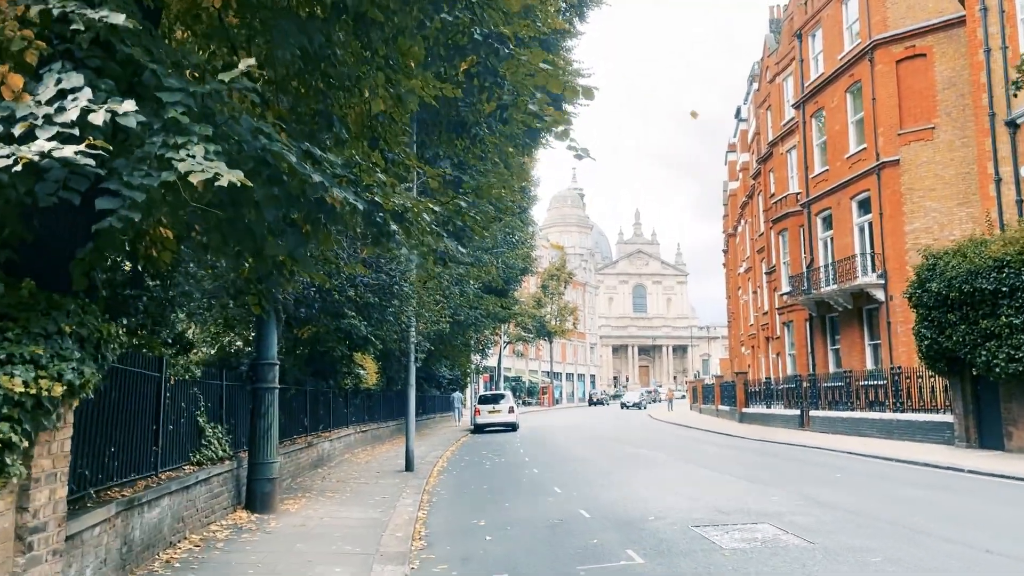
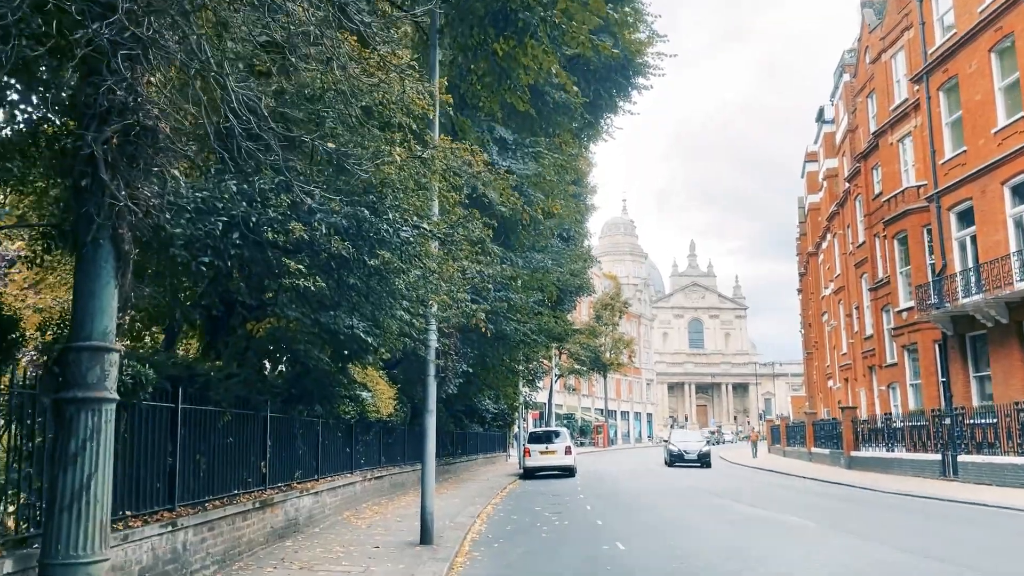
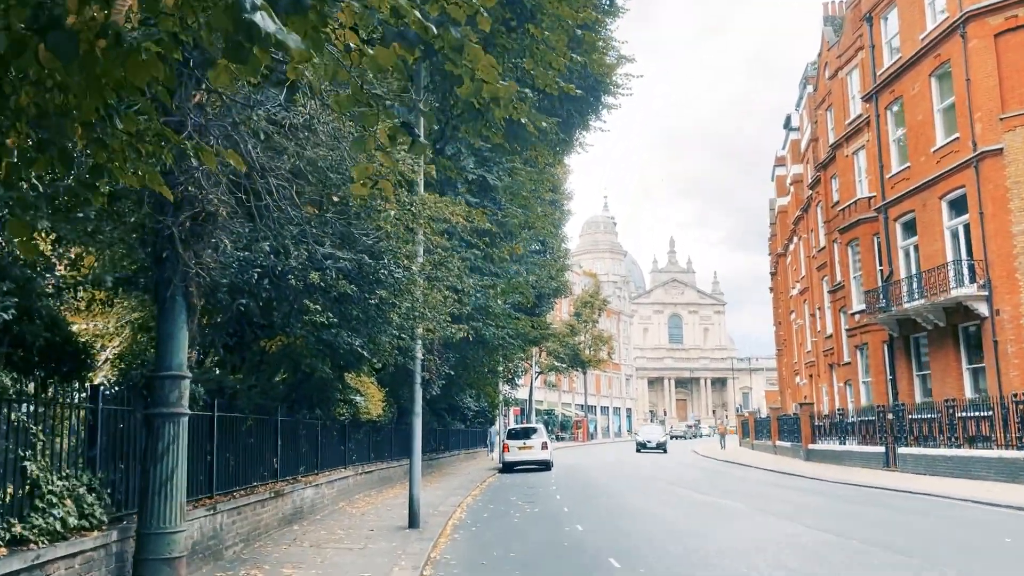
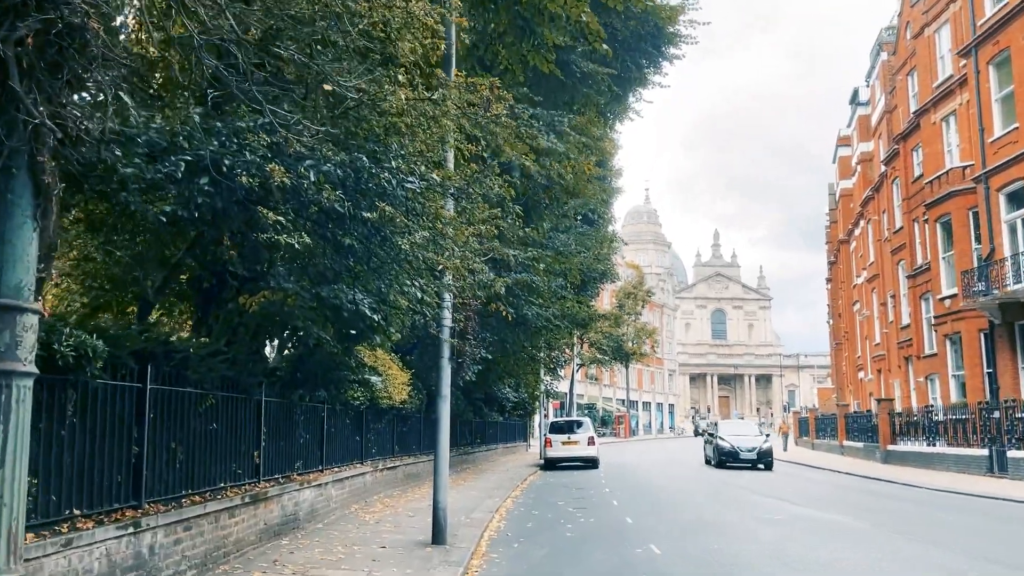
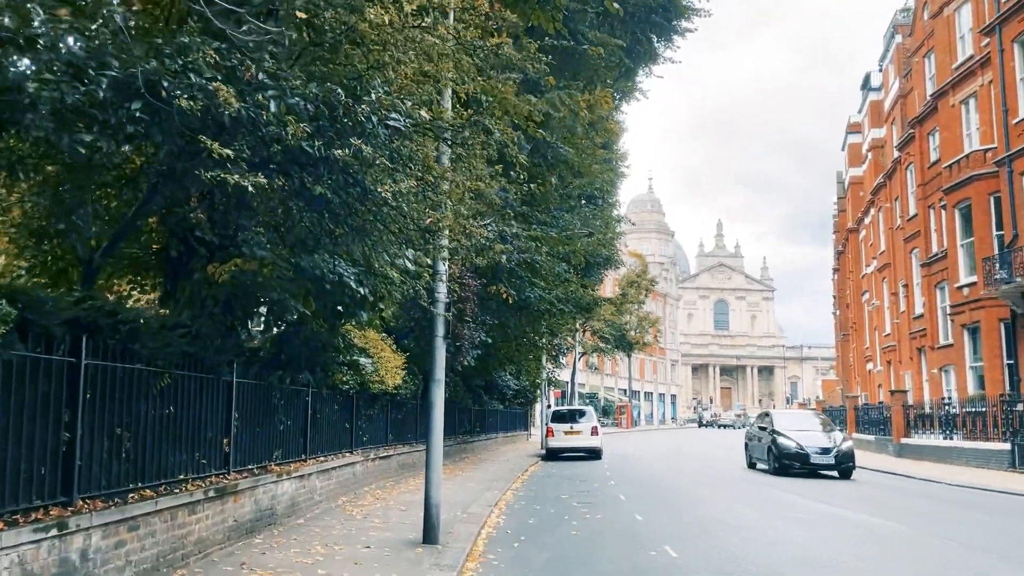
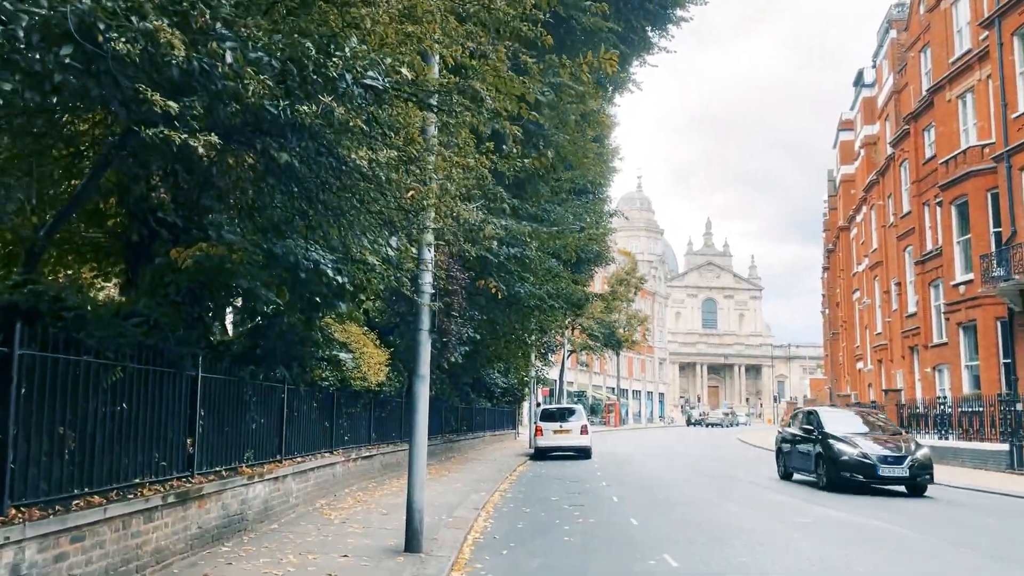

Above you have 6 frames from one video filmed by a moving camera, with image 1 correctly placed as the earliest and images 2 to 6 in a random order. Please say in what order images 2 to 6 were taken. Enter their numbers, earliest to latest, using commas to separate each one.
3, 2, 4, 5, 6
